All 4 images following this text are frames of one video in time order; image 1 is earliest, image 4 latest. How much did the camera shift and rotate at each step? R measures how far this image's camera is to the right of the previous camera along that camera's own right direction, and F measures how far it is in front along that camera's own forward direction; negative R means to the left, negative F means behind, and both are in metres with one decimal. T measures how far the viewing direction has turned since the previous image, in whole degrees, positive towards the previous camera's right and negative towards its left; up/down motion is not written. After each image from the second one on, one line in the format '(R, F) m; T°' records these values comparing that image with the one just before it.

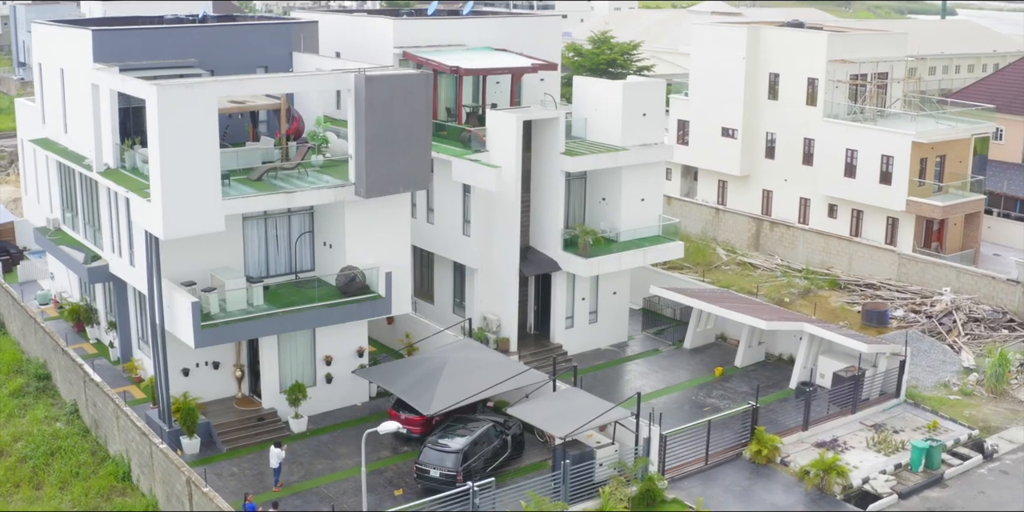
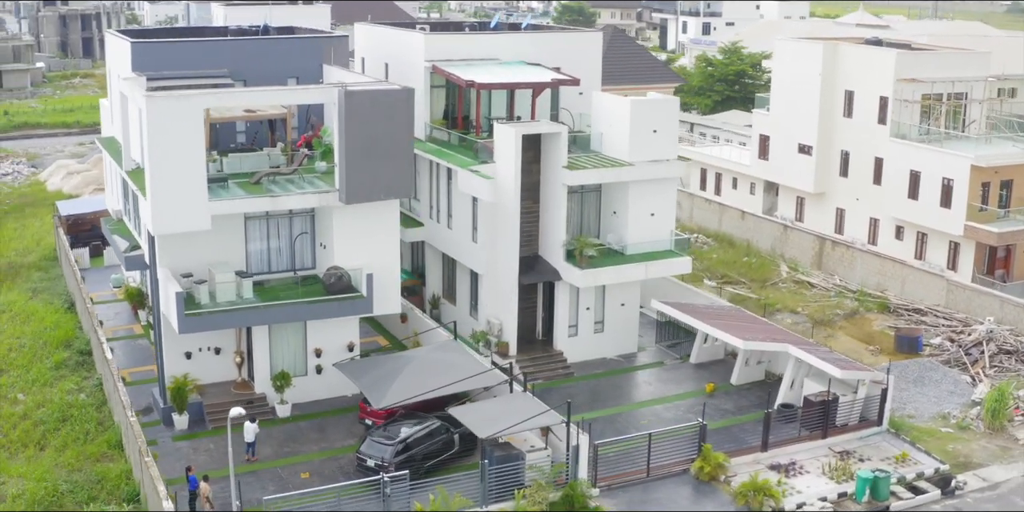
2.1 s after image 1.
(+5.9, -0.9) m; -10°
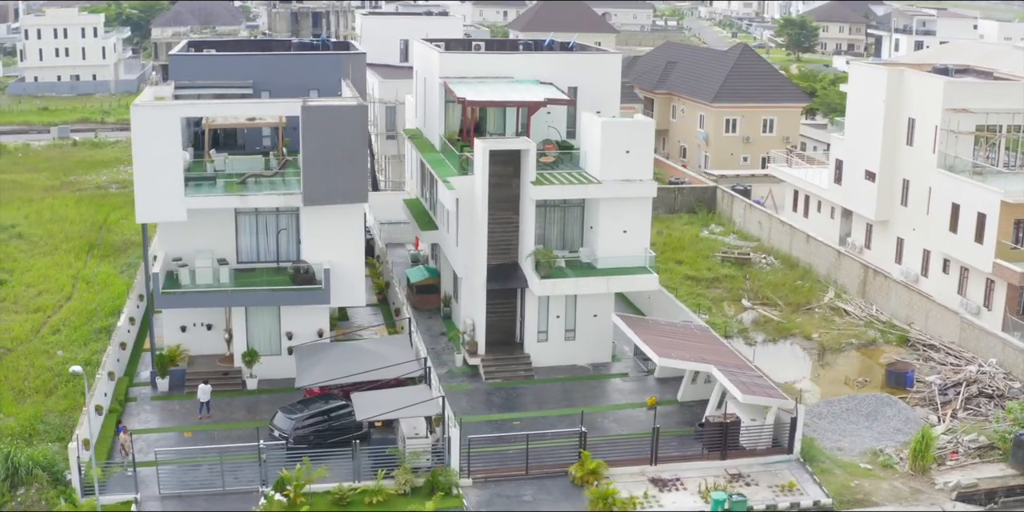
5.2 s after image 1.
(+9.3, -1.4) m; -13°
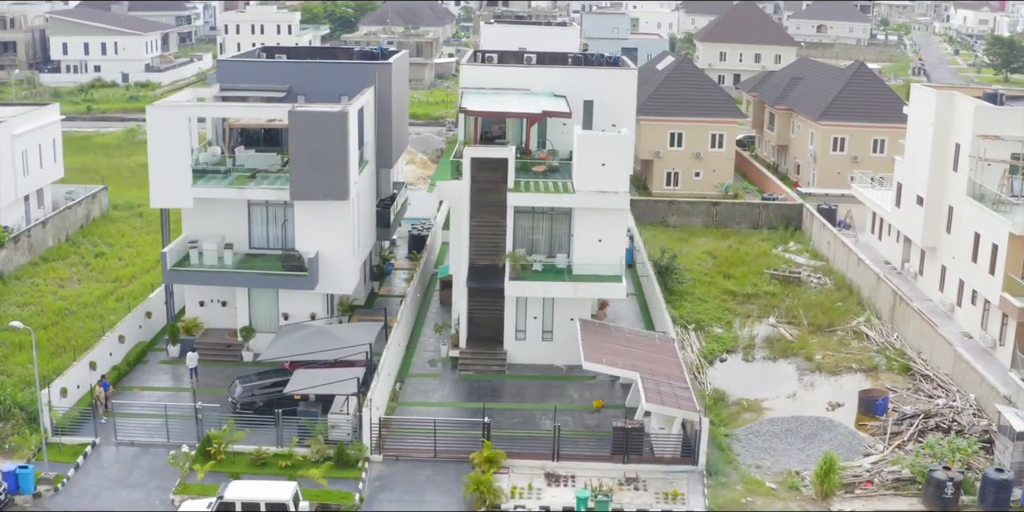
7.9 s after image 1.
(+9.0, -1.5) m; -12°
